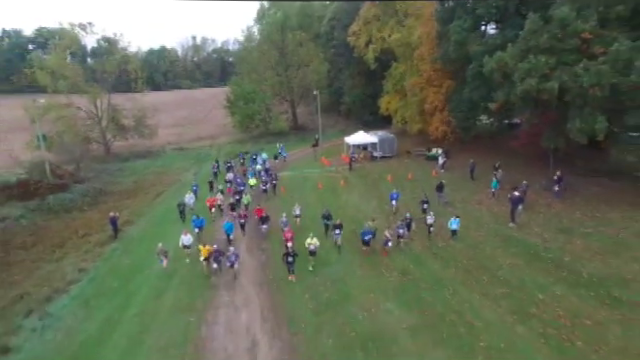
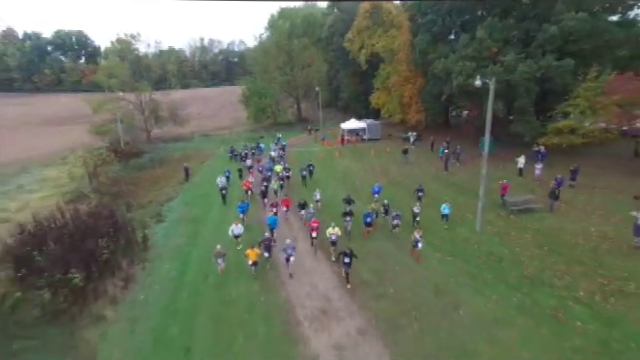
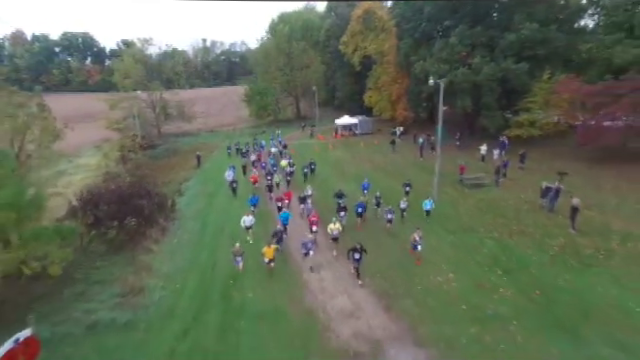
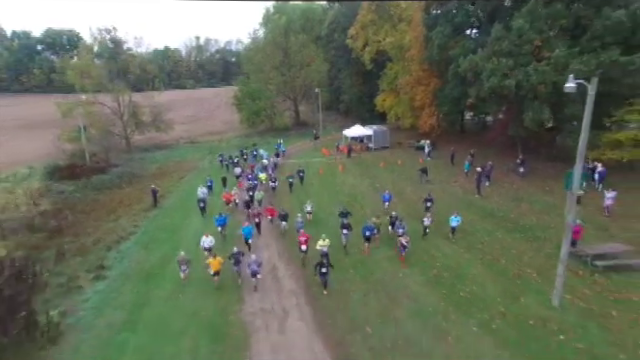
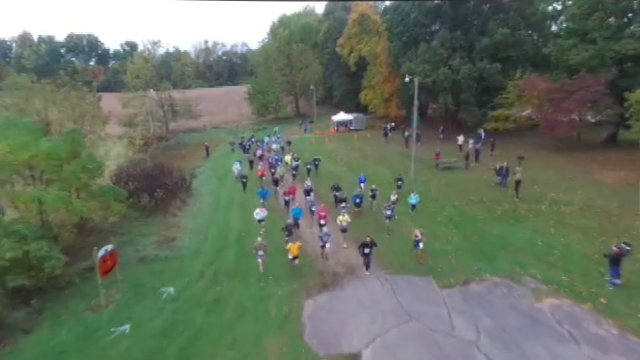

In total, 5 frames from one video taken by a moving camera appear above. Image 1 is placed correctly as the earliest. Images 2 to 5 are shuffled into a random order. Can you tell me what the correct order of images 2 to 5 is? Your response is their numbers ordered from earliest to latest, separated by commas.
4, 2, 3, 5
